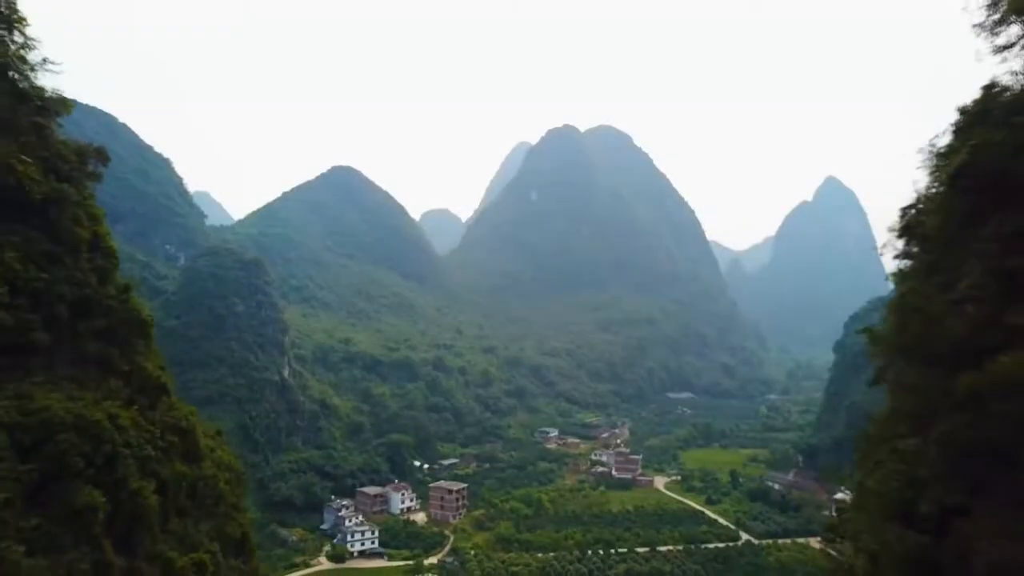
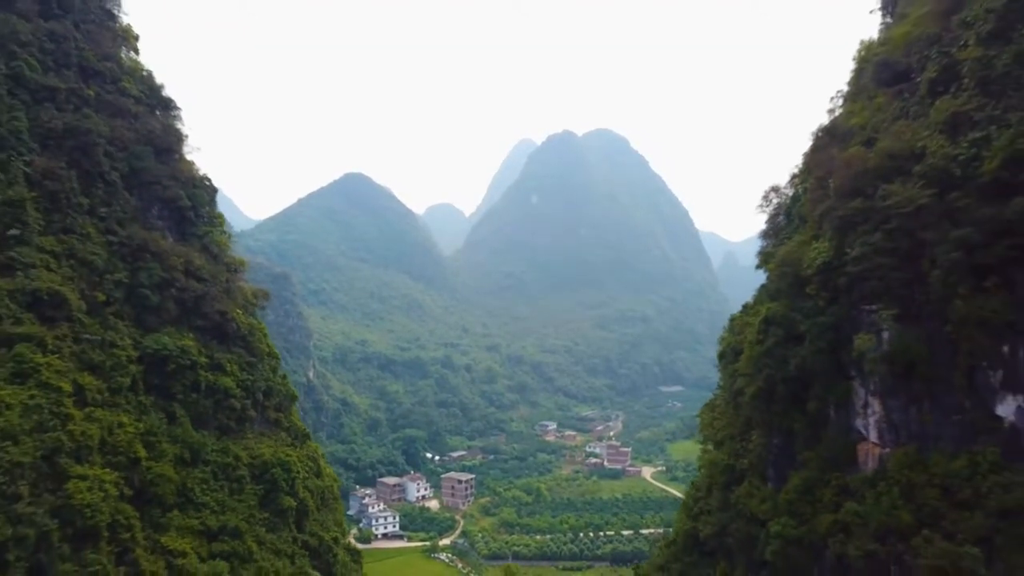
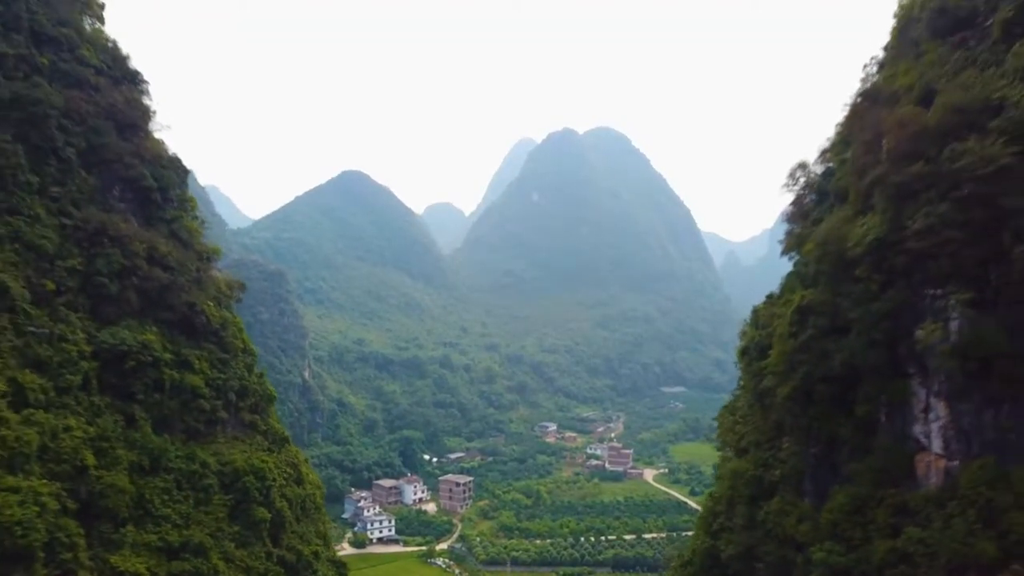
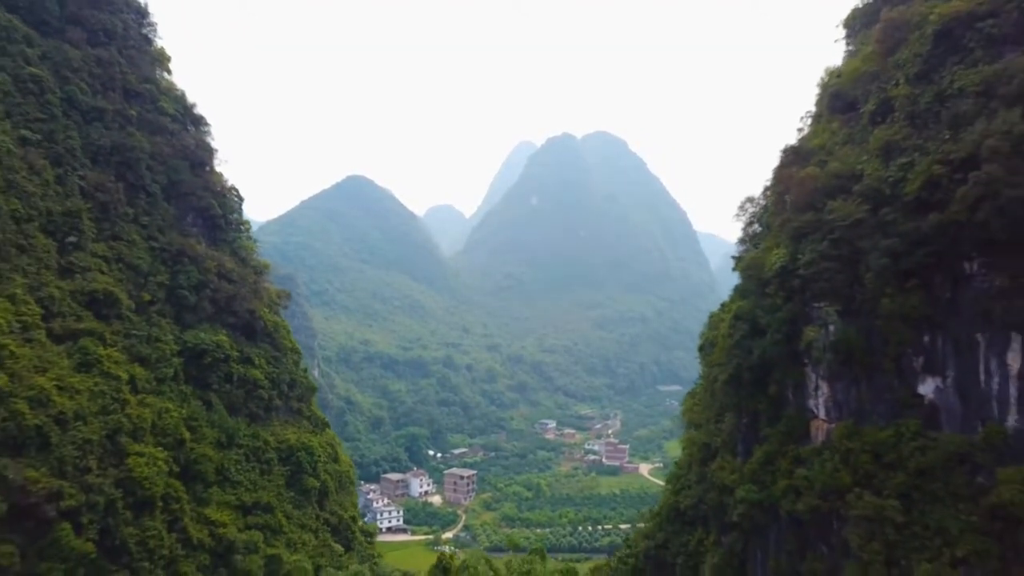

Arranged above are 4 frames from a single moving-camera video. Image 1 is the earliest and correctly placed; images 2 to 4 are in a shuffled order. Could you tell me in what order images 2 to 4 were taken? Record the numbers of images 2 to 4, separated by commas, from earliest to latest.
3, 2, 4
